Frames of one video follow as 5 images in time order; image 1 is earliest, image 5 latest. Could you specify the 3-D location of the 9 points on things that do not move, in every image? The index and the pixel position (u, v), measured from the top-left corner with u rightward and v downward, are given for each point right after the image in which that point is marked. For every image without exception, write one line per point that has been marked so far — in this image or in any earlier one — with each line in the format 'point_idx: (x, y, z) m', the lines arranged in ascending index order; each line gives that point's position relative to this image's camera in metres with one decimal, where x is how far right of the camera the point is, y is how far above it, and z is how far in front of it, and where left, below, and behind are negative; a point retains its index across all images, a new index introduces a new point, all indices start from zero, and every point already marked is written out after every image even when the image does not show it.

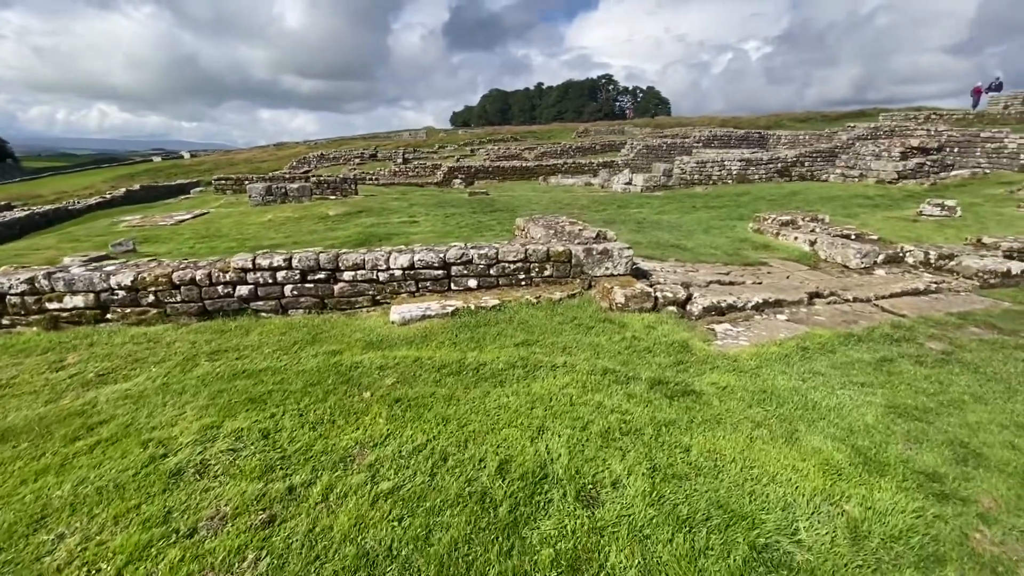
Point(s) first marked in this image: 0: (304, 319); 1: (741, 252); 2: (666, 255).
0: (-2.4, -0.3, +5.5) m
1: (+4.0, +0.6, +8.6) m
2: (+2.6, +0.6, +8.4) m
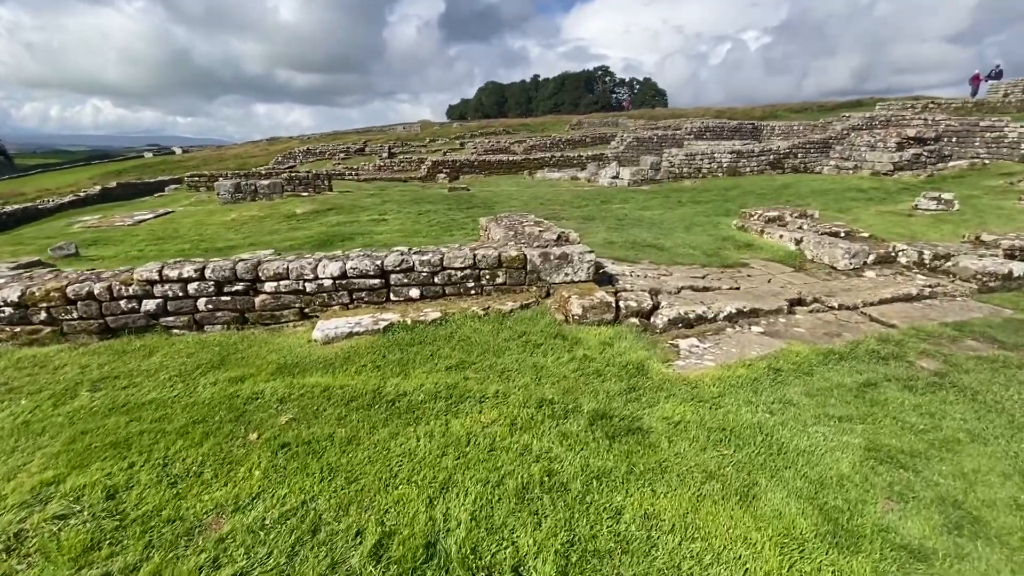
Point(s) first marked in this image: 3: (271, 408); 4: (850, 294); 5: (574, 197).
0: (-2.9, -0.5, +4.9) m
1: (+3.4, +0.6, +8.0) m
2: (+2.0, +0.5, +7.8) m
3: (-1.8, -0.9, +3.6) m
4: (+4.1, -0.1, +5.9) m
5: (+1.9, +2.8, +14.9) m
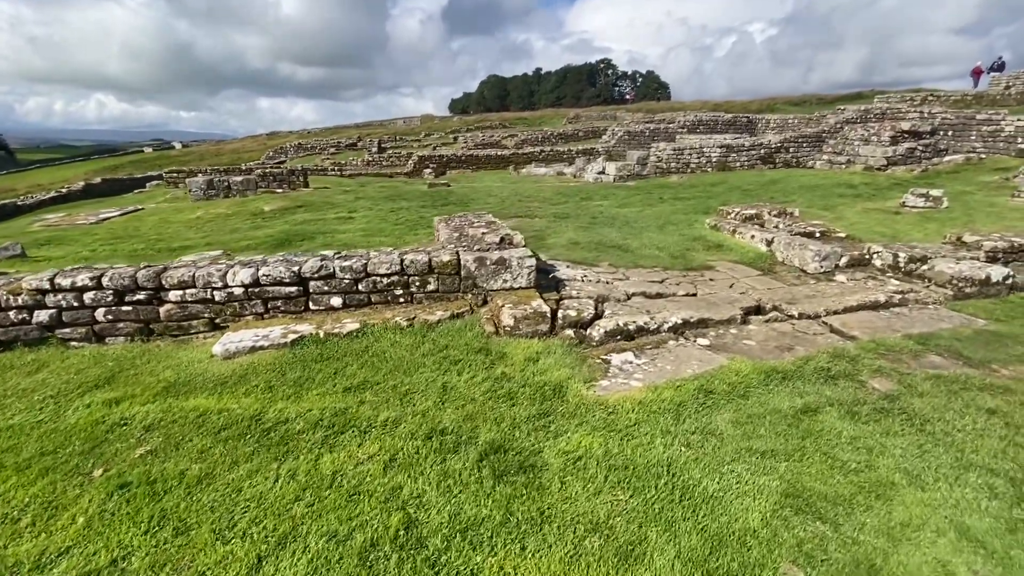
0: (-3.6, -0.6, +4.6) m
1: (+2.7, +0.5, +7.5) m
2: (+1.4, +0.5, +7.3) m
3: (-2.5, -1.0, +3.2) m
4: (+3.3, -0.1, +5.5) m
5: (+1.2, +2.8, +14.5) m
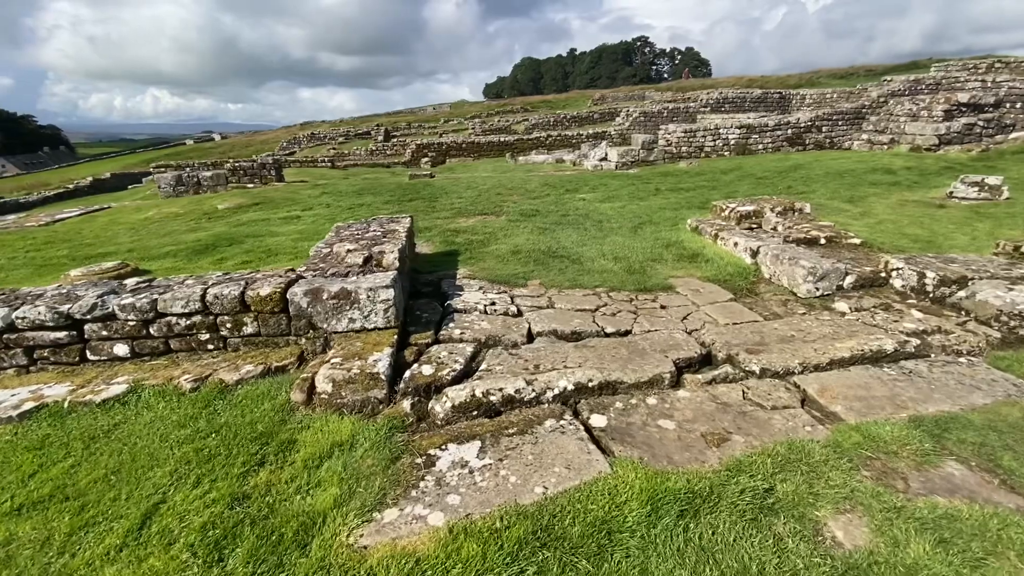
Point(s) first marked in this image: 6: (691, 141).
0: (-4.9, -0.9, +3.5) m
1: (+1.7, +0.3, +6.0) m
2: (+0.3, +0.2, +5.9) m
3: (-3.8, -1.4, +2.1) m
4: (+2.2, -0.5, +3.9) m
5: (+0.8, +2.7, +12.9) m
6: (+5.6, +4.6, +15.3) m
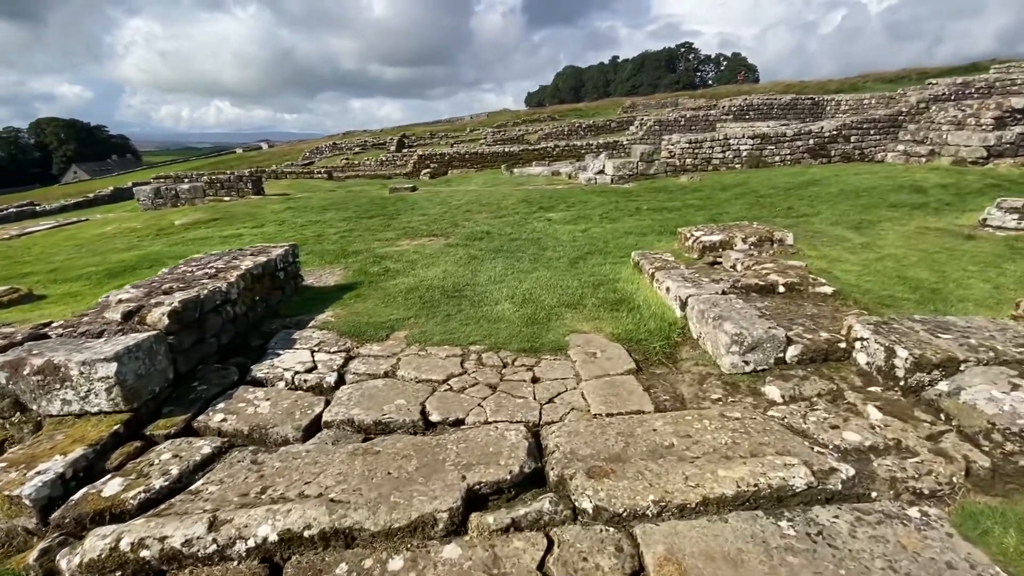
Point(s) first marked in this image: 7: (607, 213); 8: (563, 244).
0: (-6.3, -1.2, +2.9) m
1: (+0.5, -0.3, +4.8) m
2: (-0.9, -0.3, +4.8) m
3: (-5.4, -1.7, +1.4) m
4: (+0.8, -1.0, +2.7) m
5: (+0.2, +2.1, +11.8) m
6: (+5.2, +3.8, +13.8) m
7: (+1.9, +1.5, +9.6) m
8: (+0.8, +0.7, +7.3) m
